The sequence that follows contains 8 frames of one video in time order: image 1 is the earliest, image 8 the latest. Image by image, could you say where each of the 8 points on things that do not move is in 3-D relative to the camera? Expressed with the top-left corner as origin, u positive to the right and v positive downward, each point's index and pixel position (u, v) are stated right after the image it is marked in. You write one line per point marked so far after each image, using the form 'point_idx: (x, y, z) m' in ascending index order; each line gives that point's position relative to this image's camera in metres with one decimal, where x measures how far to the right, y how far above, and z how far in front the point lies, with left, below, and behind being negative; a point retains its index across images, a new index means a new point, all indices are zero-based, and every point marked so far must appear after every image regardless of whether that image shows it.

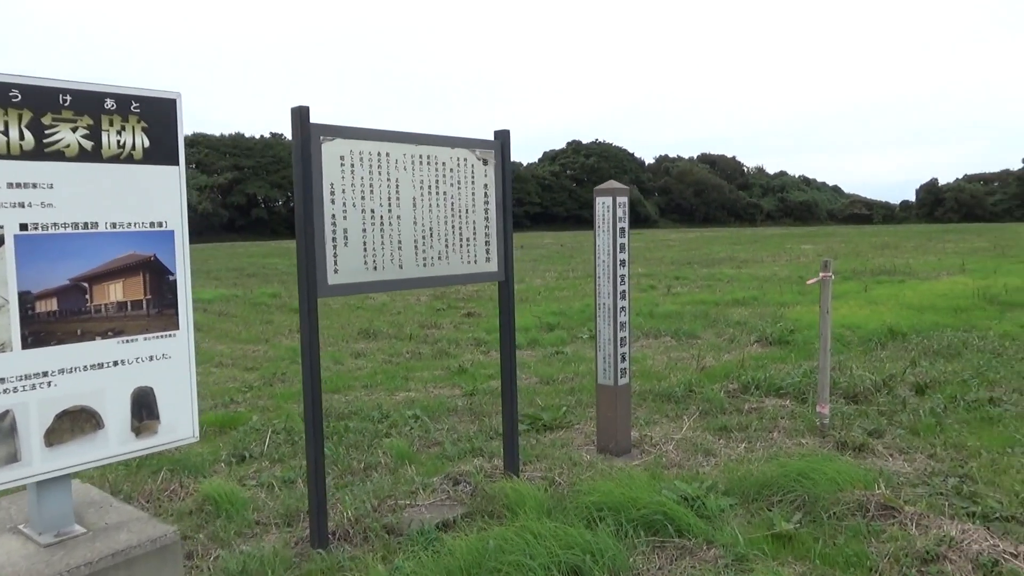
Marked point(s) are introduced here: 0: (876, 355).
0: (+3.7, -0.7, +7.9) m
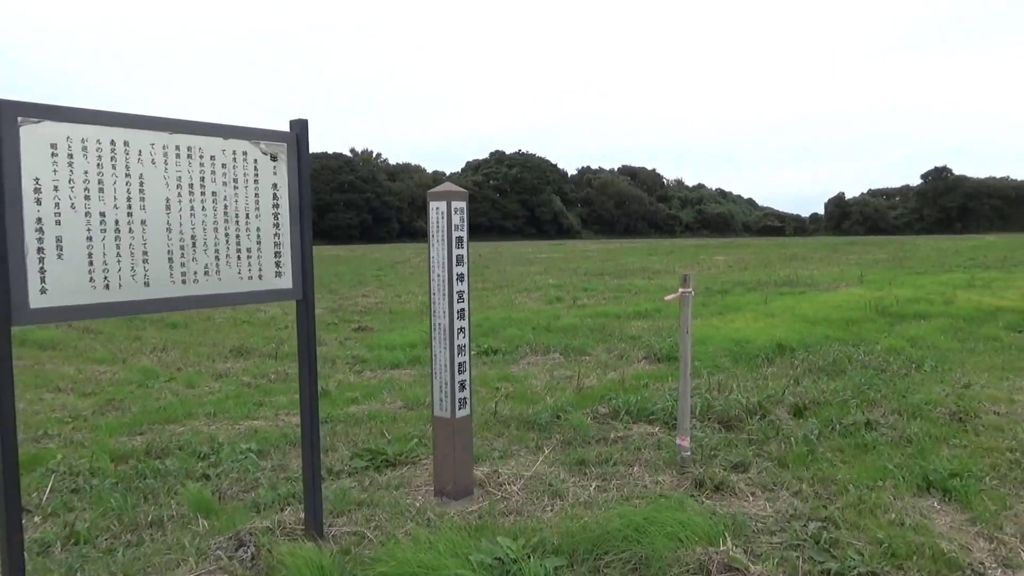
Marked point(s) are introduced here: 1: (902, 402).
0: (+2.4, -0.9, +7.6) m
1: (+3.1, -0.9, +6.1) m
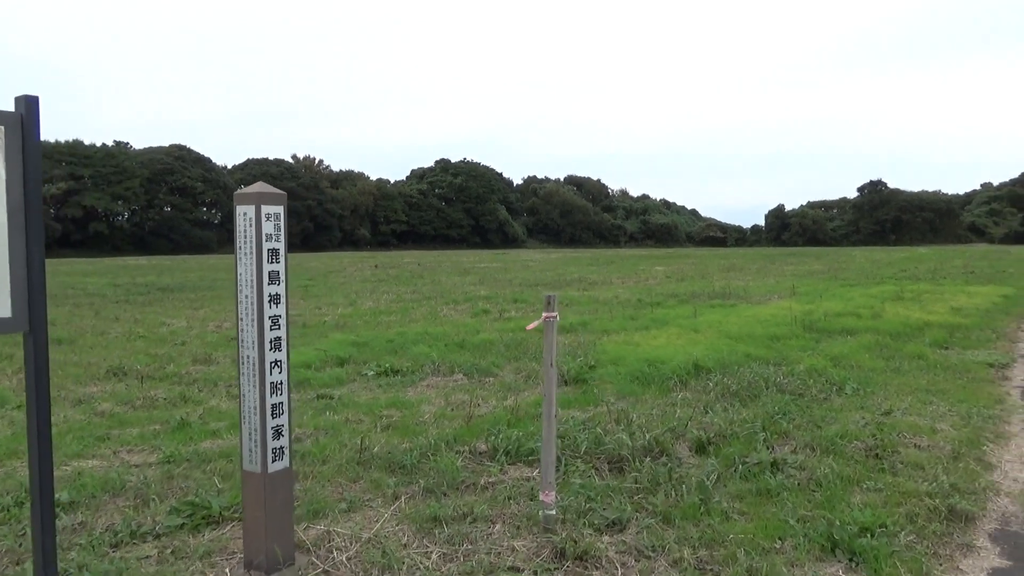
0: (+1.4, -1.0, +6.9) m
1: (+2.2, -1.1, +5.5) m
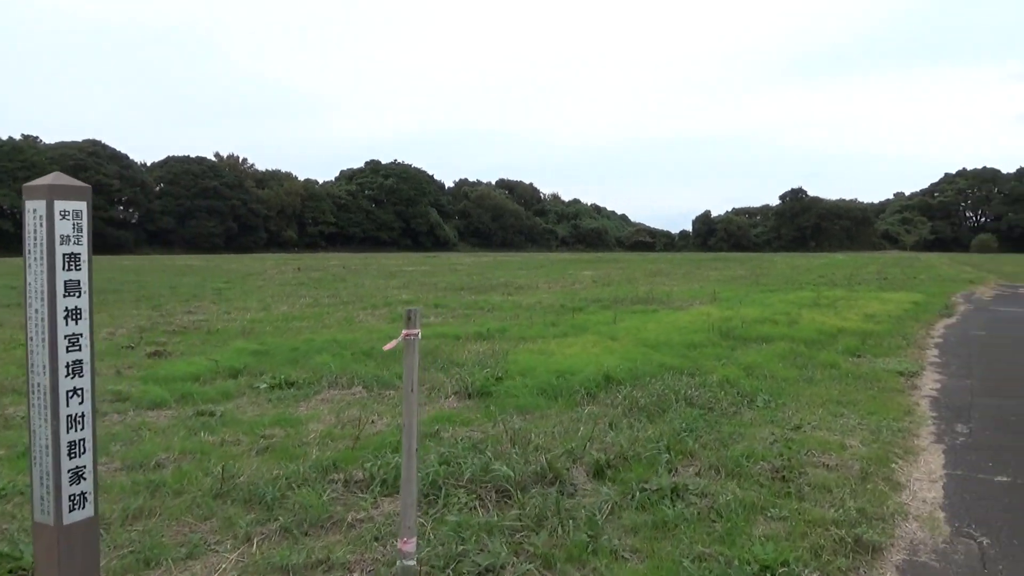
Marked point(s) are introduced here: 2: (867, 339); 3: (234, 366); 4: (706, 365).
0: (+0.5, -1.1, +6.5) m
1: (+1.4, -1.1, +5.2) m
2: (+5.5, -0.8, +12.1) m
3: (-3.6, -1.0, +10.1) m
4: (+2.3, -0.9, +9.0) m
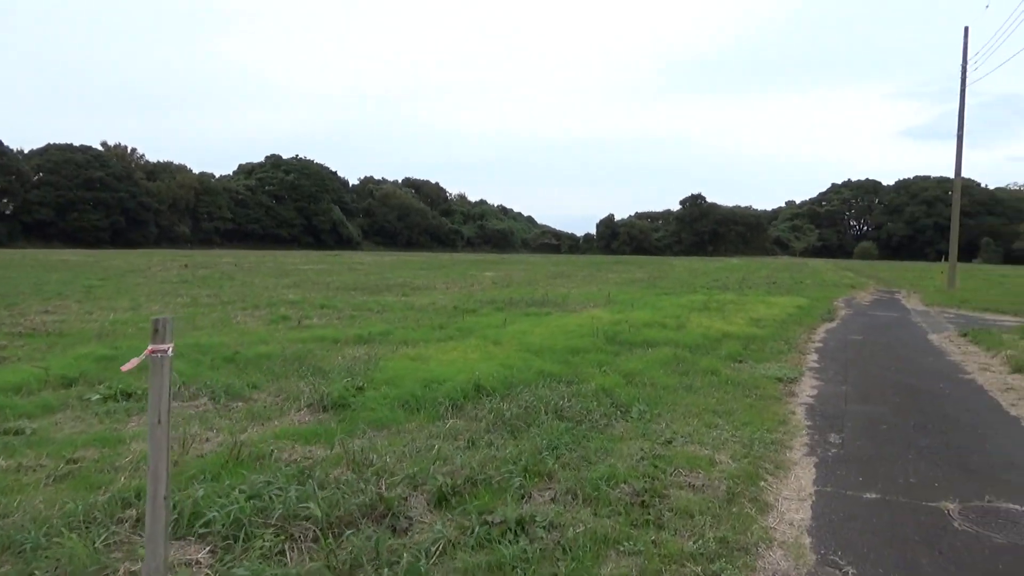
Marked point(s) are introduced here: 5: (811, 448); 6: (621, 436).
0: (-0.6, -1.1, +5.9) m
1: (+0.4, -1.2, +4.7) m
2: (+3.7, -0.9, +12.0) m
3: (-5.2, -1.0, +9.0) m
4: (+0.8, -0.9, +8.6) m
5: (+2.4, -1.3, +6.1) m
6: (+0.8, -1.1, +6.0) m
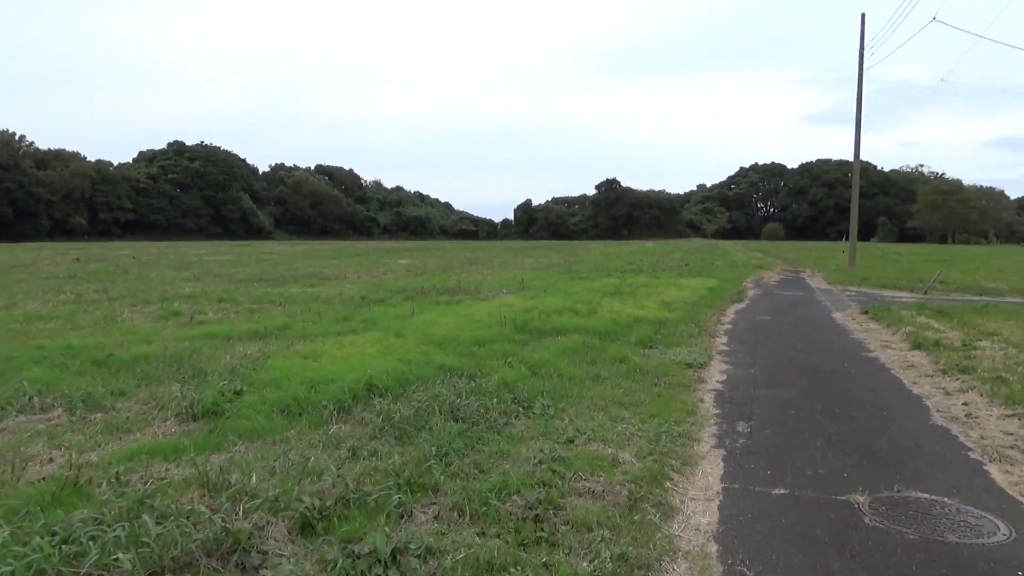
0: (-1.4, -1.1, +5.3) m
1: (-0.2, -1.1, +4.2) m
2: (+2.3, -0.6, +11.9) m
3: (-6.2, -1.0, +7.9) m
4: (-0.2, -0.8, +8.1) m
5: (+1.6, -1.1, +5.9) m
6: (+0.1, -1.1, +5.5) m
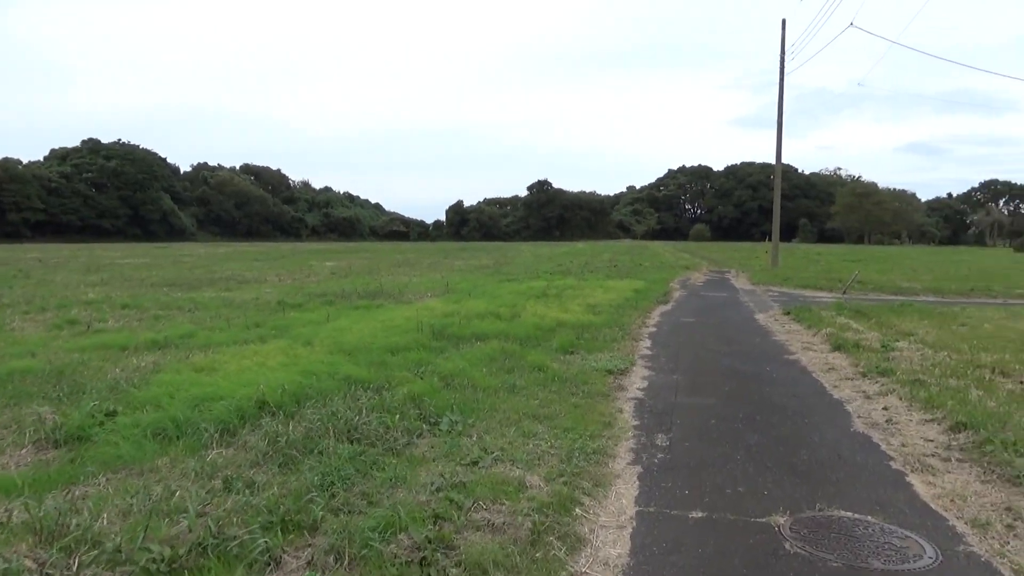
0: (-2.0, -1.1, +4.7) m
1: (-0.8, -1.1, +3.7) m
2: (+1.1, -0.7, +11.5) m
3: (-7.1, -1.1, +6.9) m
4: (-1.1, -0.9, +7.6) m
5: (+0.9, -1.2, +5.5) m
6: (-0.6, -1.1, +5.0) m
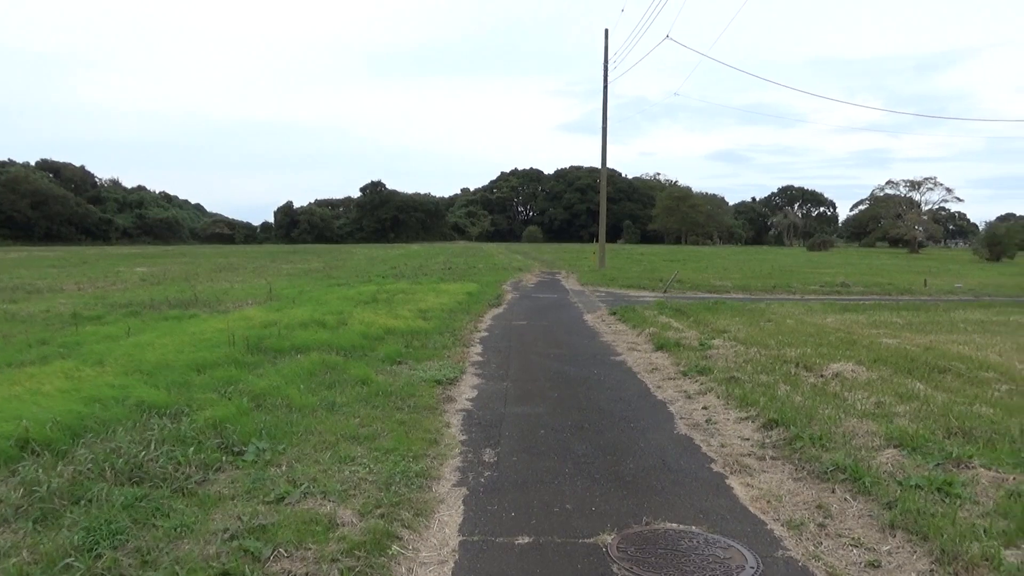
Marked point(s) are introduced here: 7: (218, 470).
0: (-3.0, -1.2, +3.8) m
1: (-1.6, -1.2, +3.1) m
2: (-1.4, -0.7, +11.1) m
3: (-8.4, -1.3, +4.9) m
4: (-2.7, -1.0, +6.8) m
5: (-0.3, -1.3, +5.2) m
6: (-1.7, -1.2, +4.4) m
7: (-1.9, -1.2, +5.0) m
